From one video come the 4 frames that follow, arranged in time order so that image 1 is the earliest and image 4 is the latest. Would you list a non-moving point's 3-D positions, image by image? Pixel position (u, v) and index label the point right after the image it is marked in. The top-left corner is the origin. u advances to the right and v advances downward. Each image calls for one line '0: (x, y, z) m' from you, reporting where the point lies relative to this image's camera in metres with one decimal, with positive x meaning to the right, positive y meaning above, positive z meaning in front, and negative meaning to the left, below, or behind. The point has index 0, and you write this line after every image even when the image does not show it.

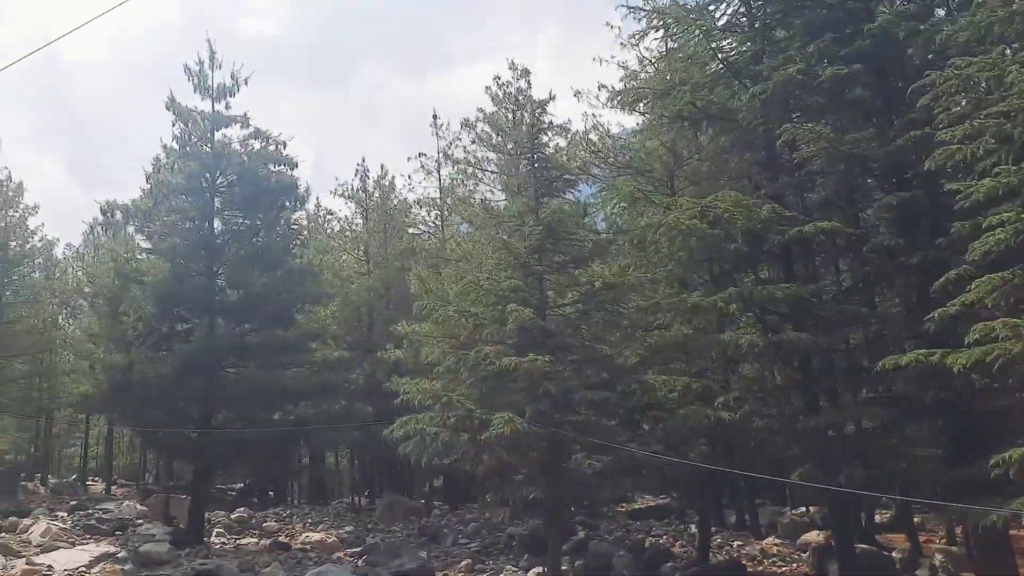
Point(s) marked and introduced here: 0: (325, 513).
0: (-3.7, -4.5, +17.0) m
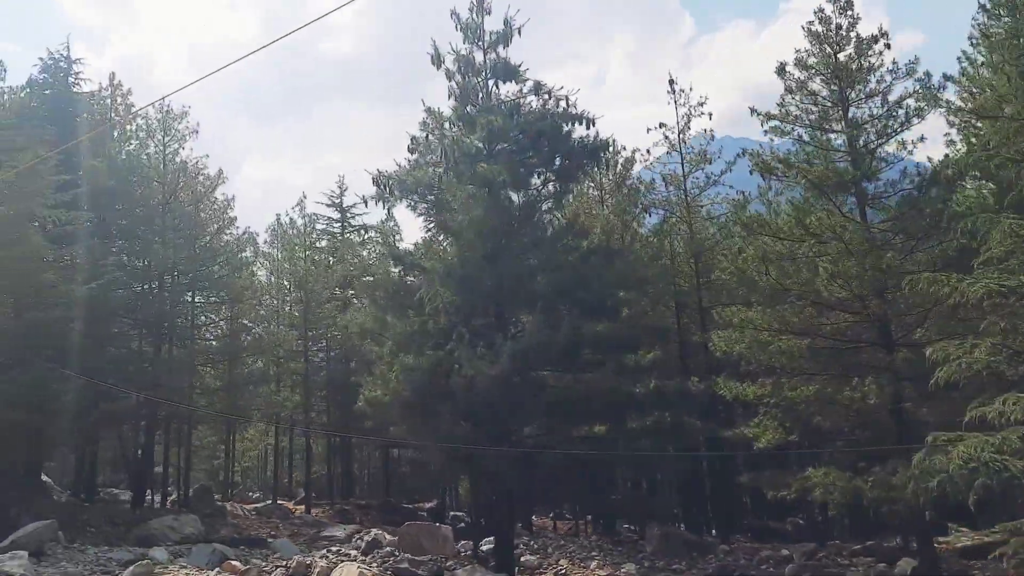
0: (+1.2, -4.3, +14.5) m
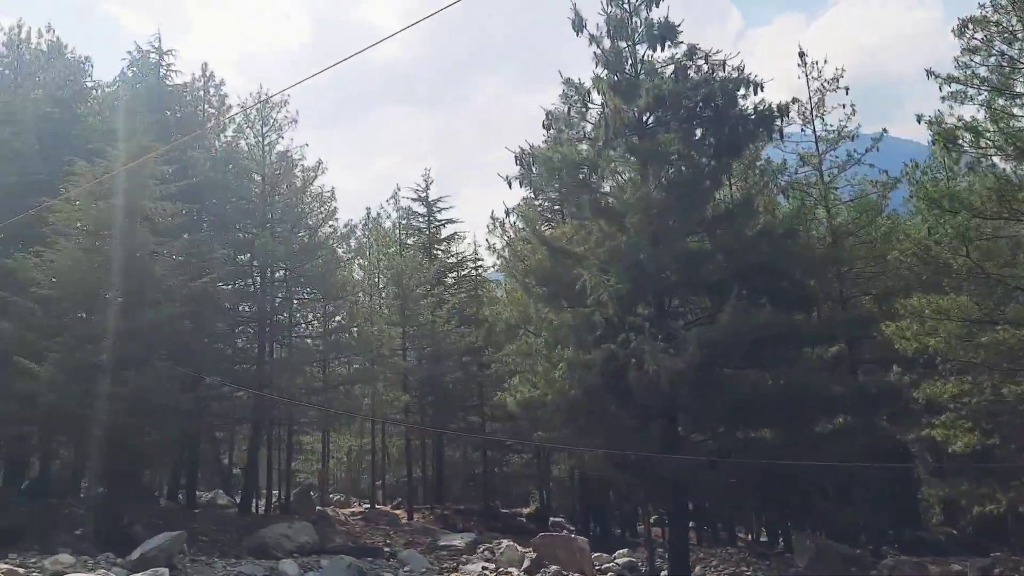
0: (+3.3, -4.2, +13.3) m
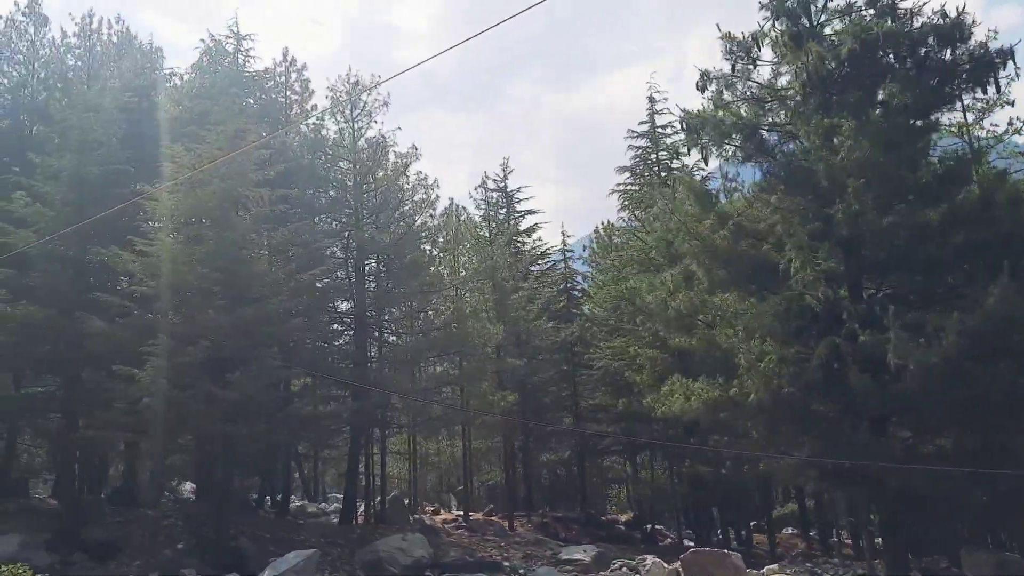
0: (+5.2, -4.0, +11.9) m
